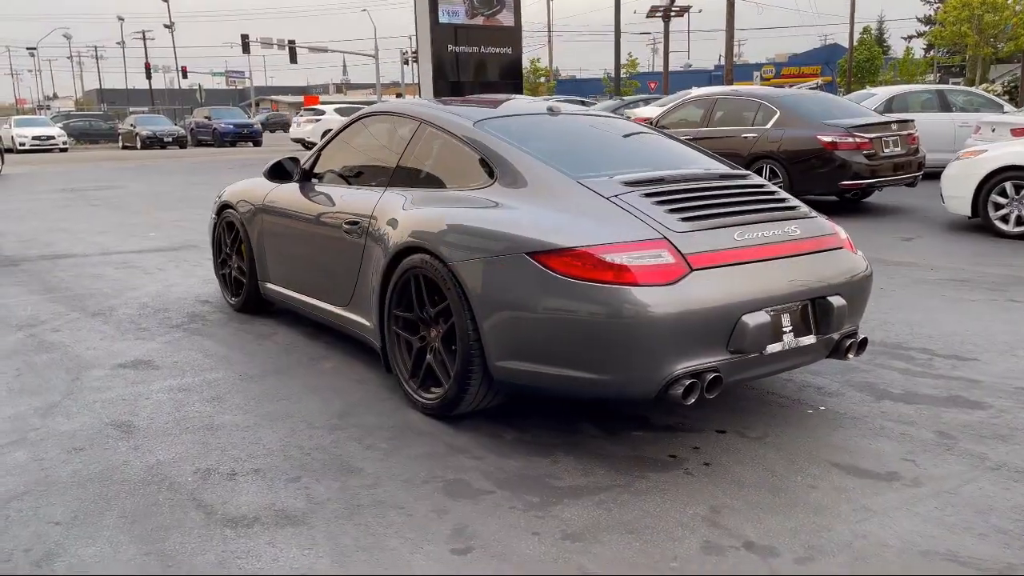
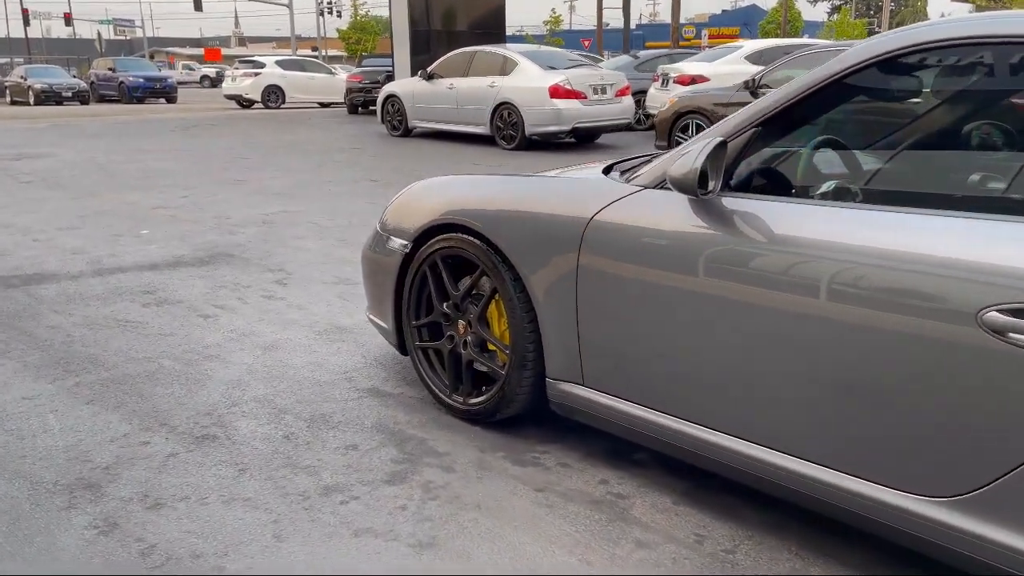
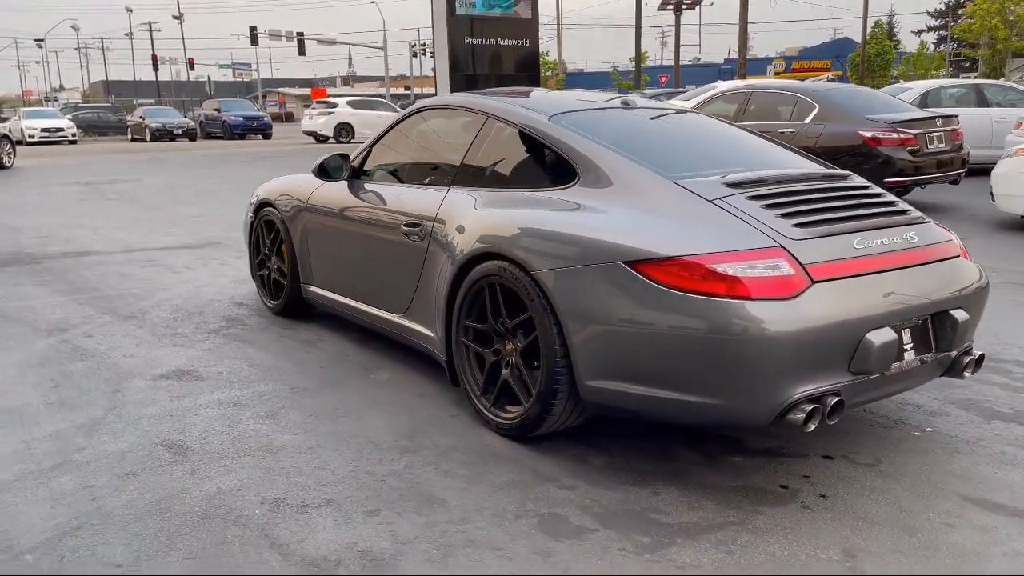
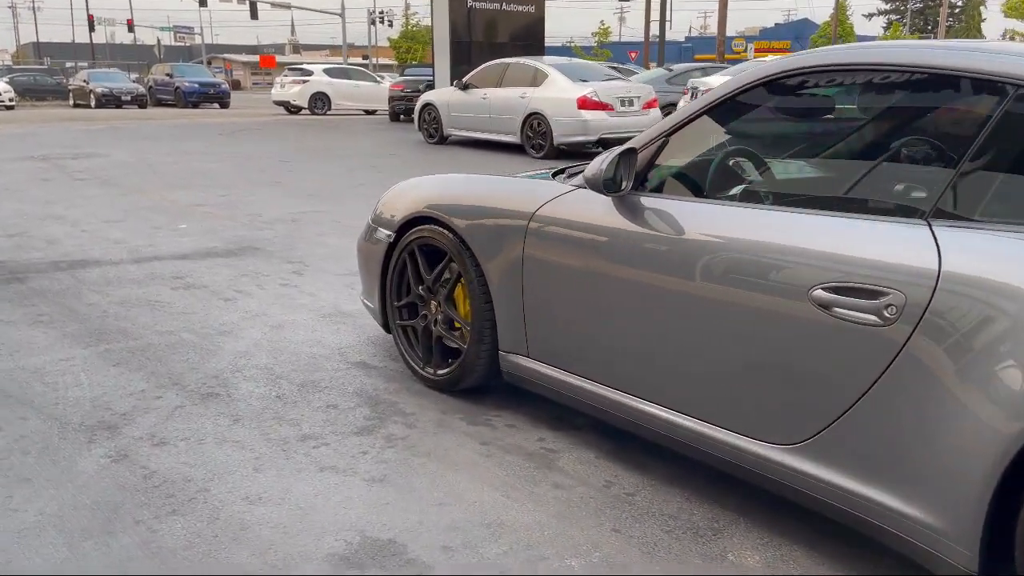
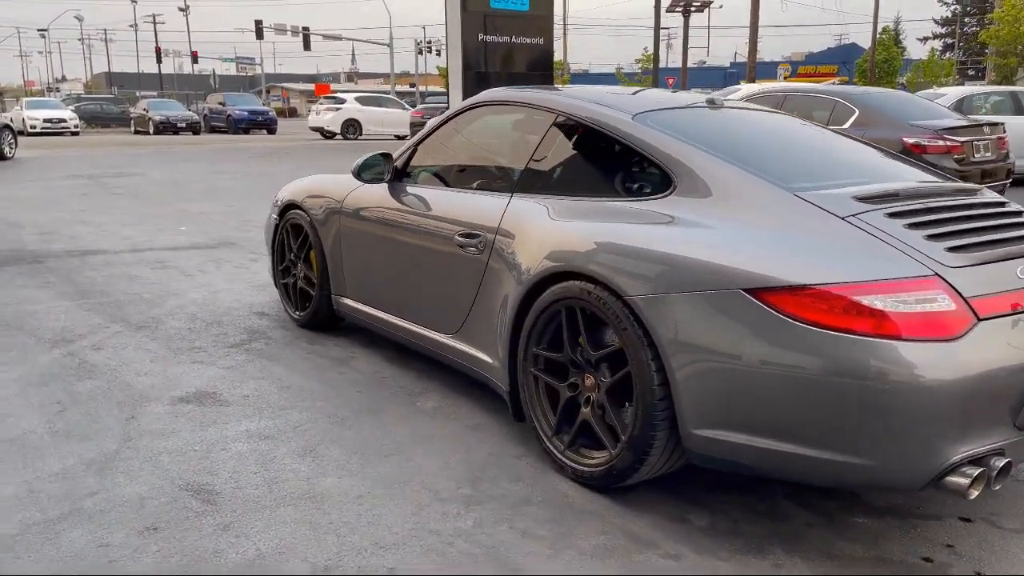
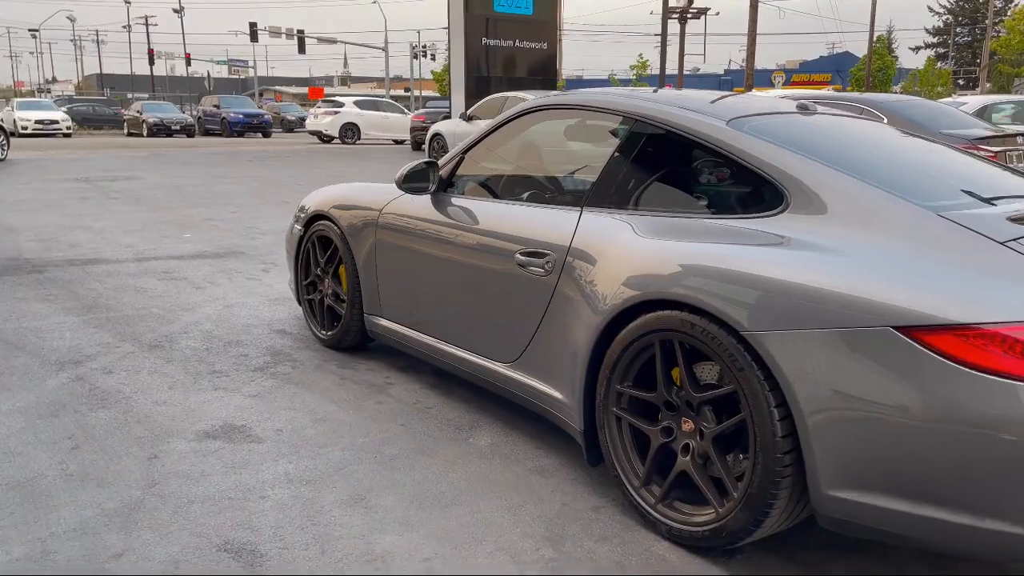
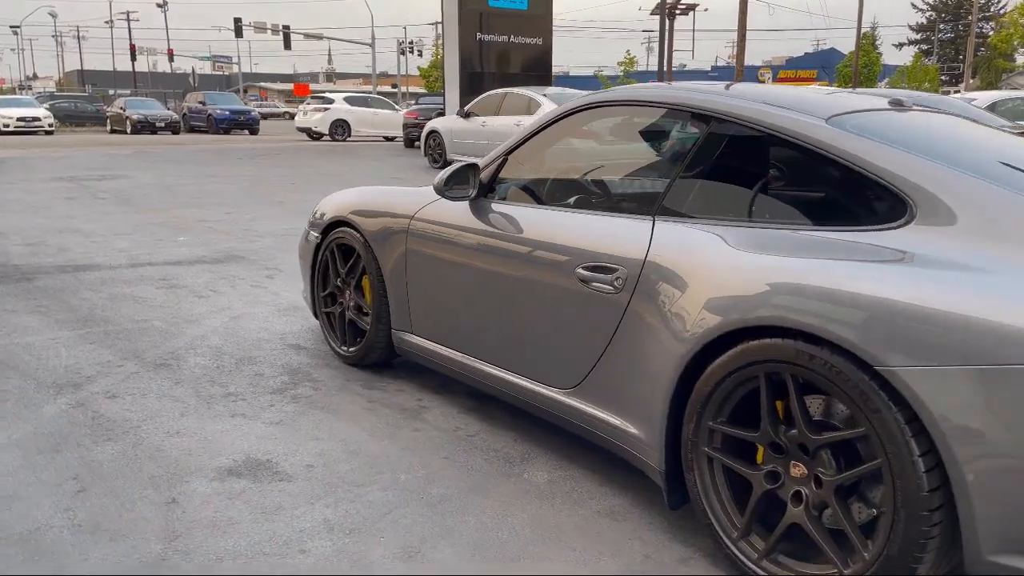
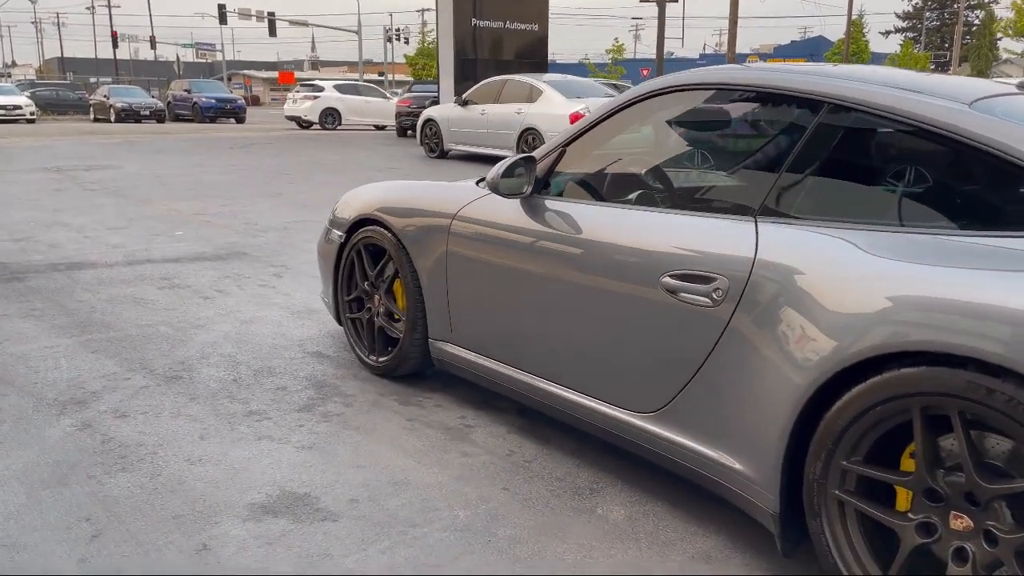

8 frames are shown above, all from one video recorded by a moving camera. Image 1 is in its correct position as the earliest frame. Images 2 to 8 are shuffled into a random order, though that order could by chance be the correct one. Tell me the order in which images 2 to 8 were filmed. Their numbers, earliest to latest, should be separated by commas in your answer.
3, 5, 6, 7, 8, 4, 2
